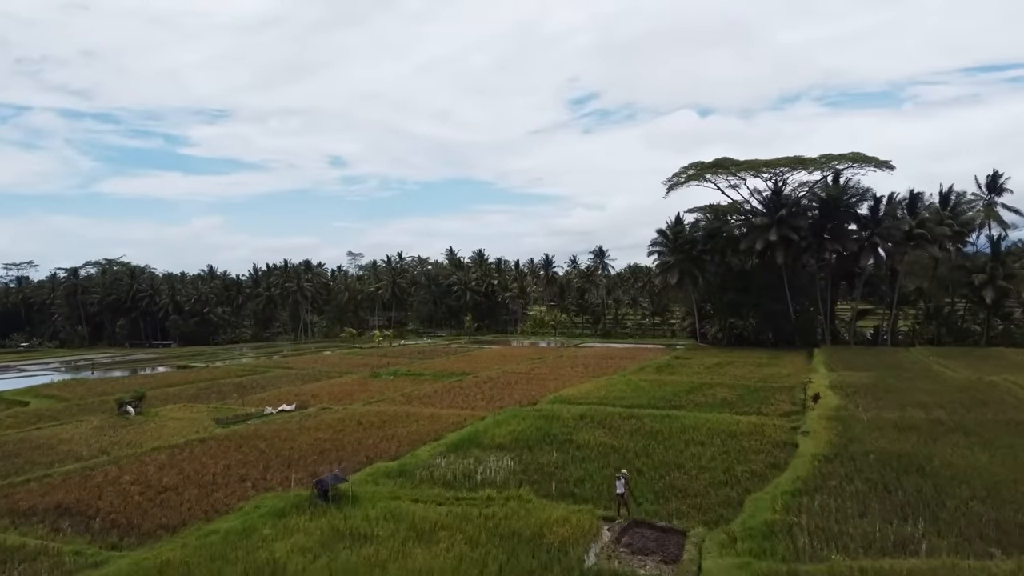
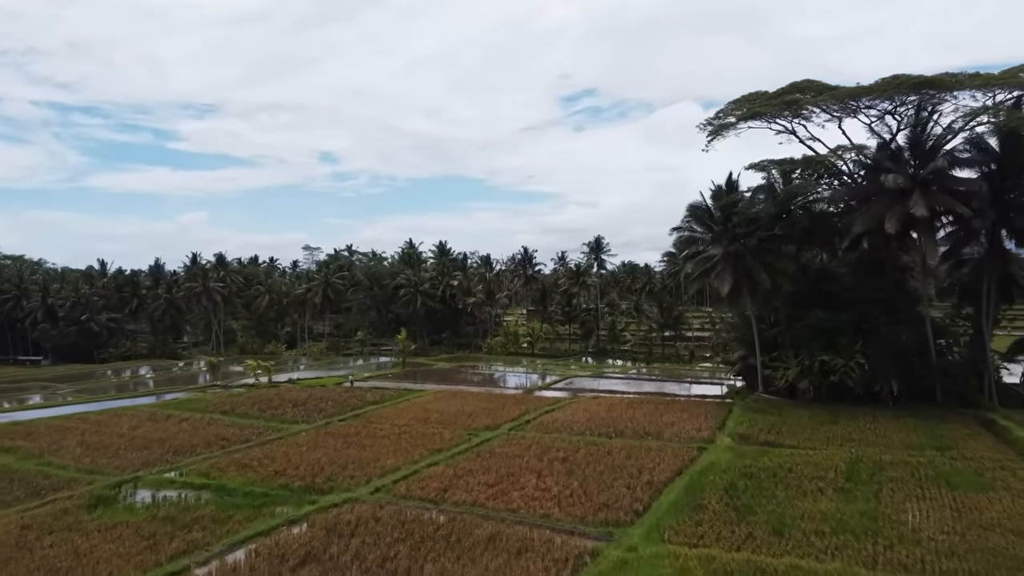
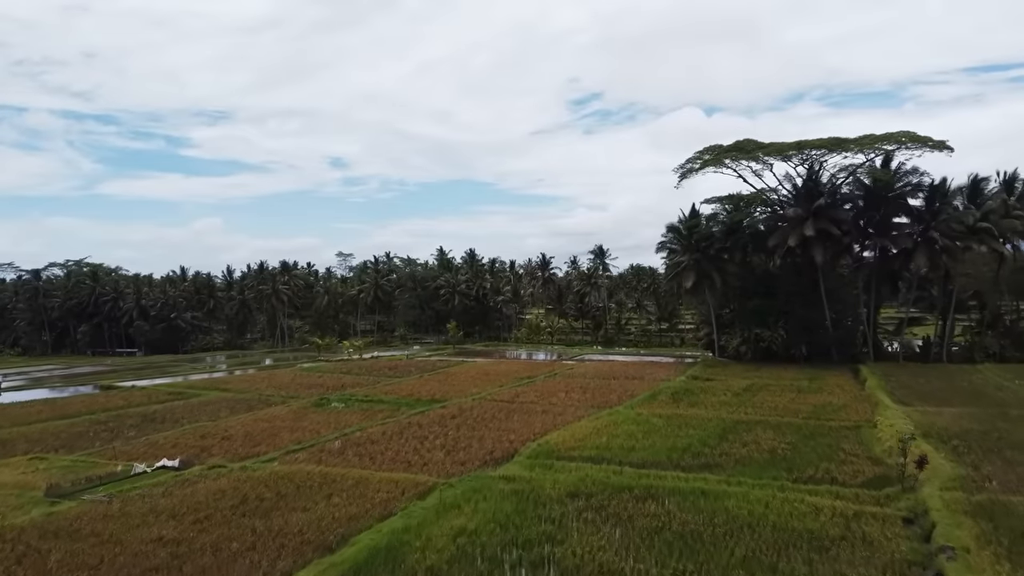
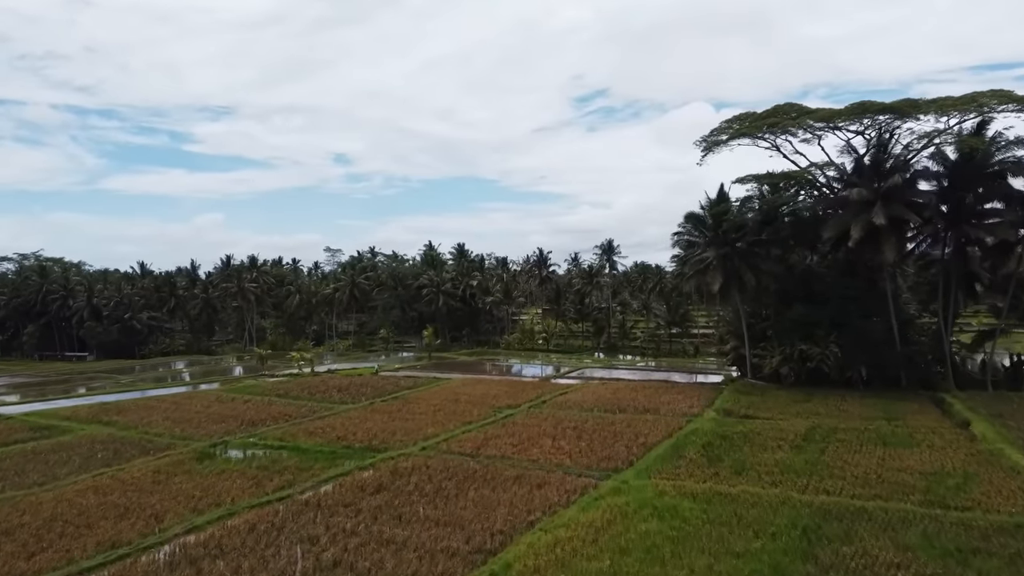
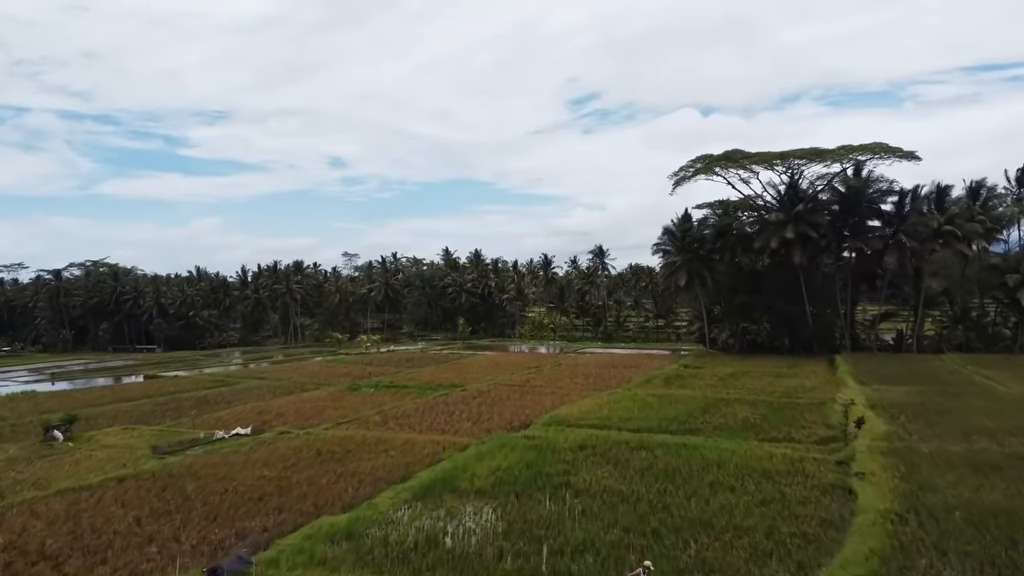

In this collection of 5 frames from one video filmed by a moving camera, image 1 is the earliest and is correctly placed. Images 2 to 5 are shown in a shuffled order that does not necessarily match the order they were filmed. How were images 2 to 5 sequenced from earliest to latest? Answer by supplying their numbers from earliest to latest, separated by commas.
5, 3, 4, 2
